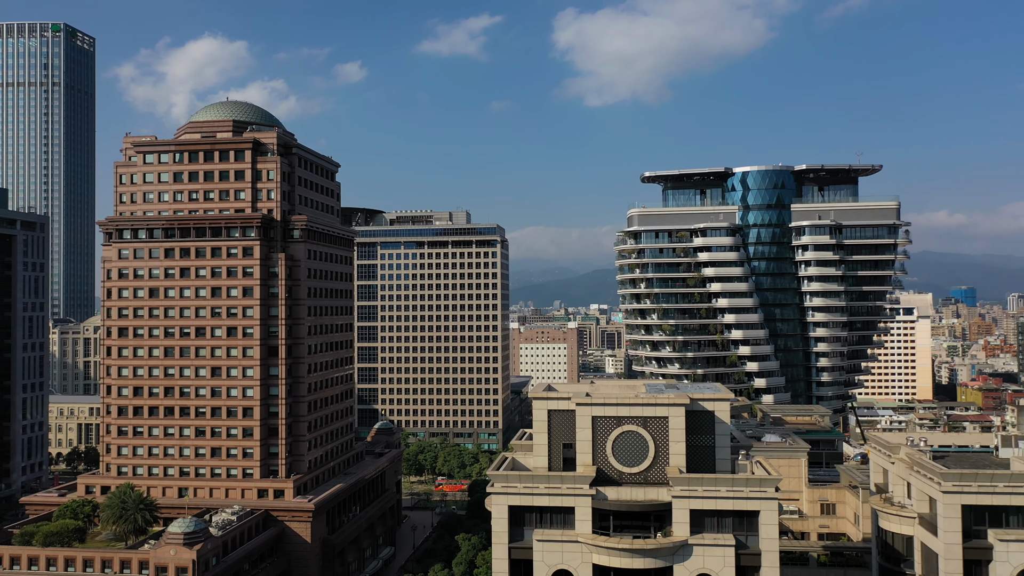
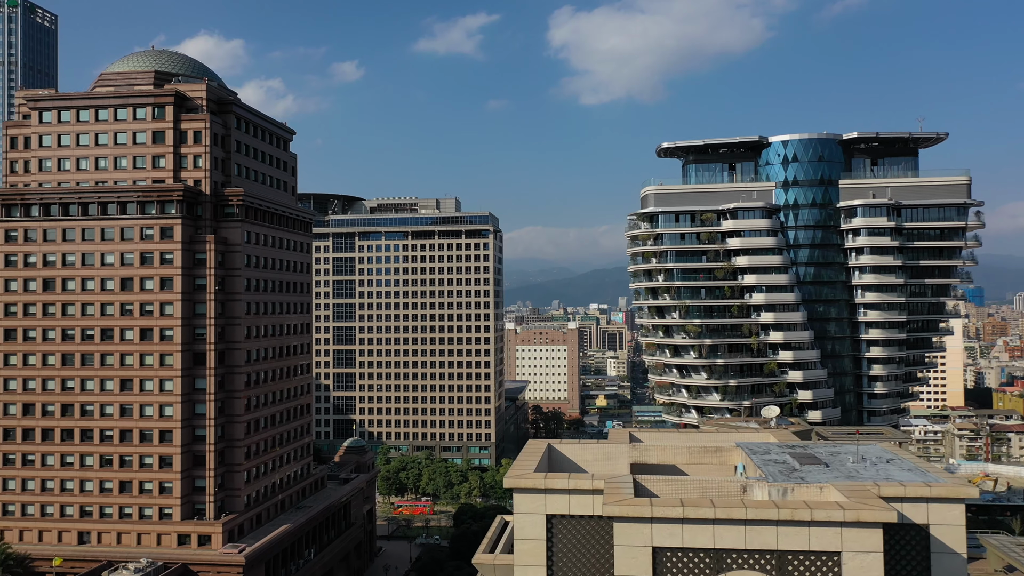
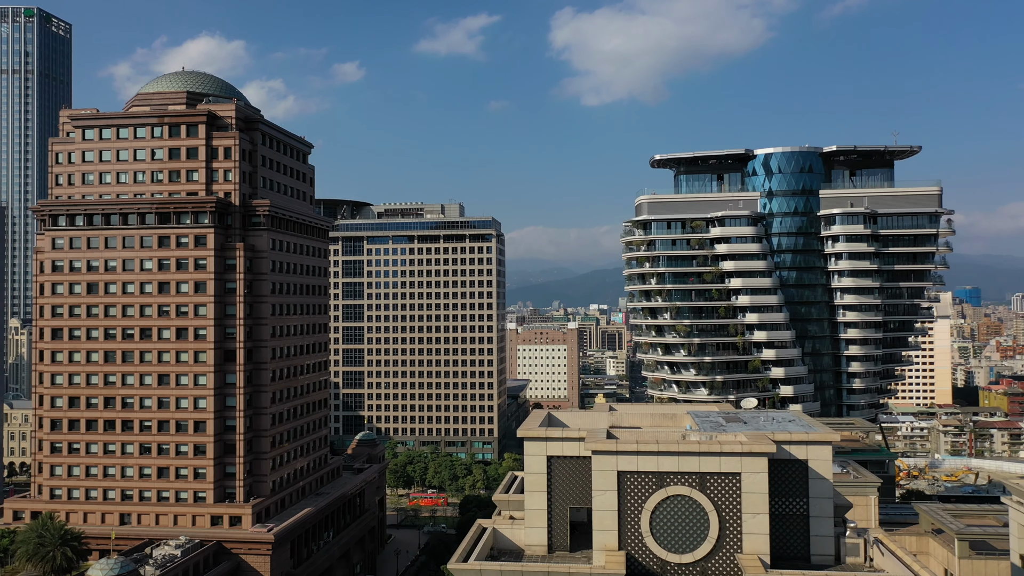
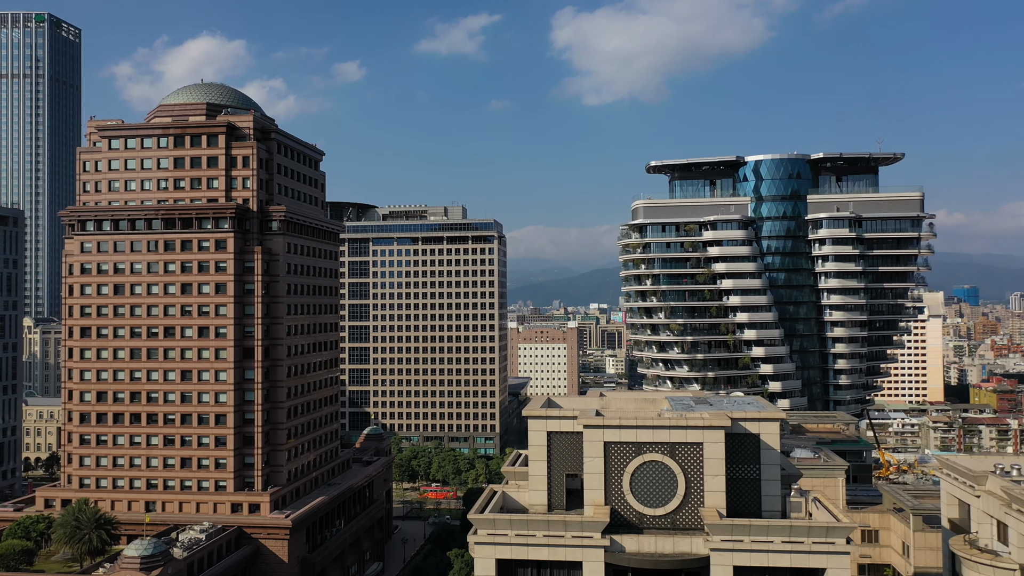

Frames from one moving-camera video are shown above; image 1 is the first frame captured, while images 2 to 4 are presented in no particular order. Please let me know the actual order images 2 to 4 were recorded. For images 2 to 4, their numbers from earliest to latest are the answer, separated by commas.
4, 3, 2
